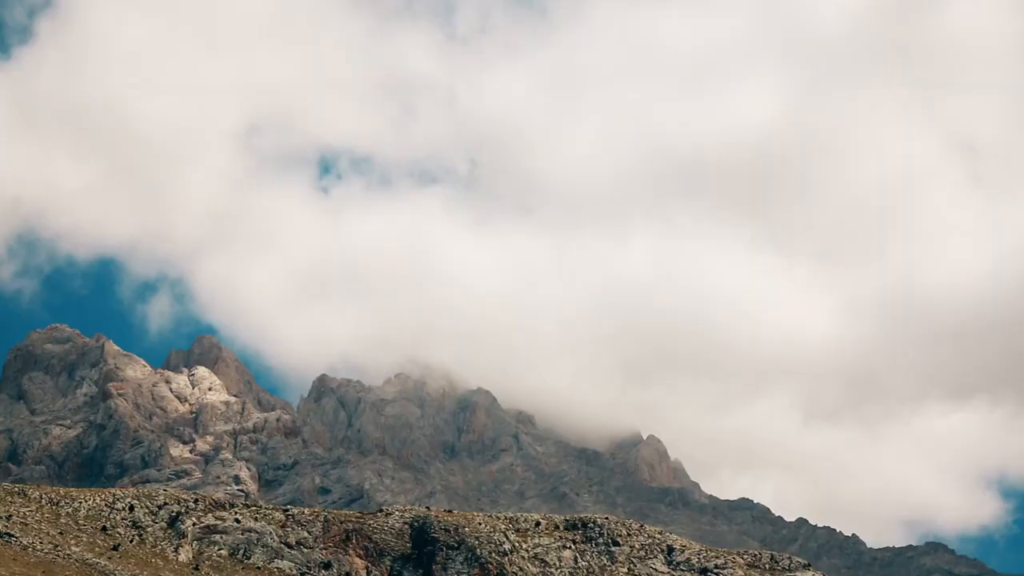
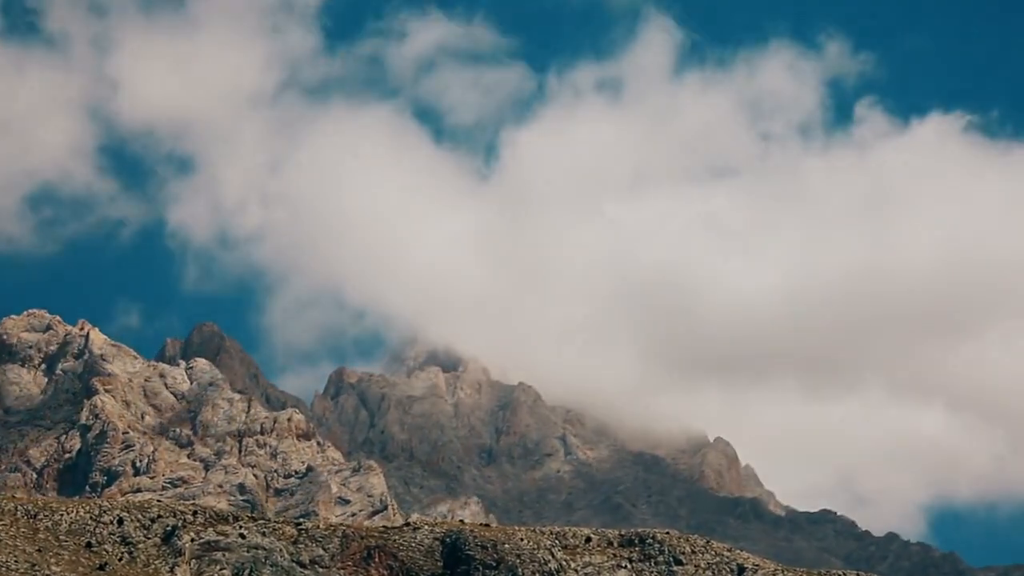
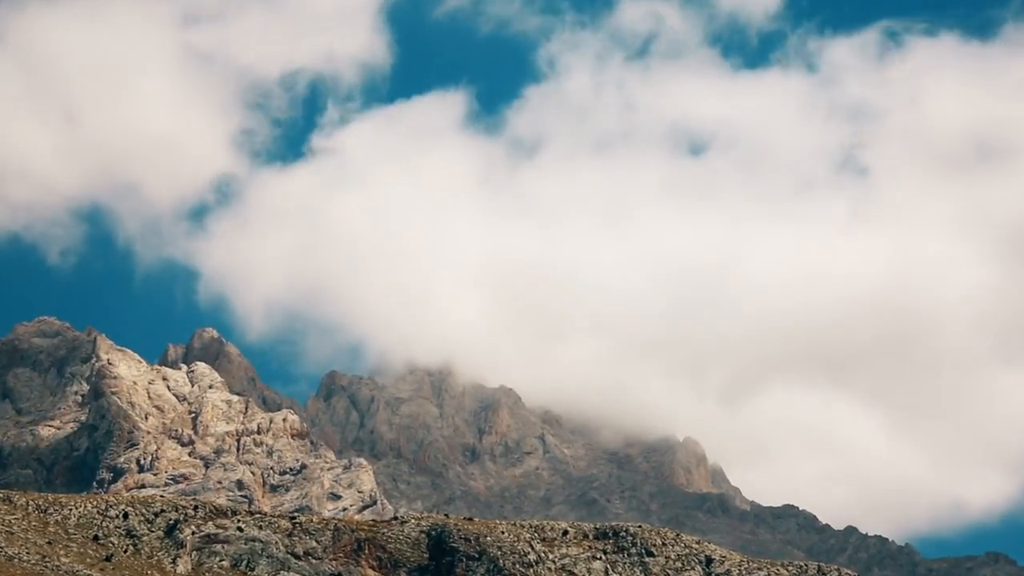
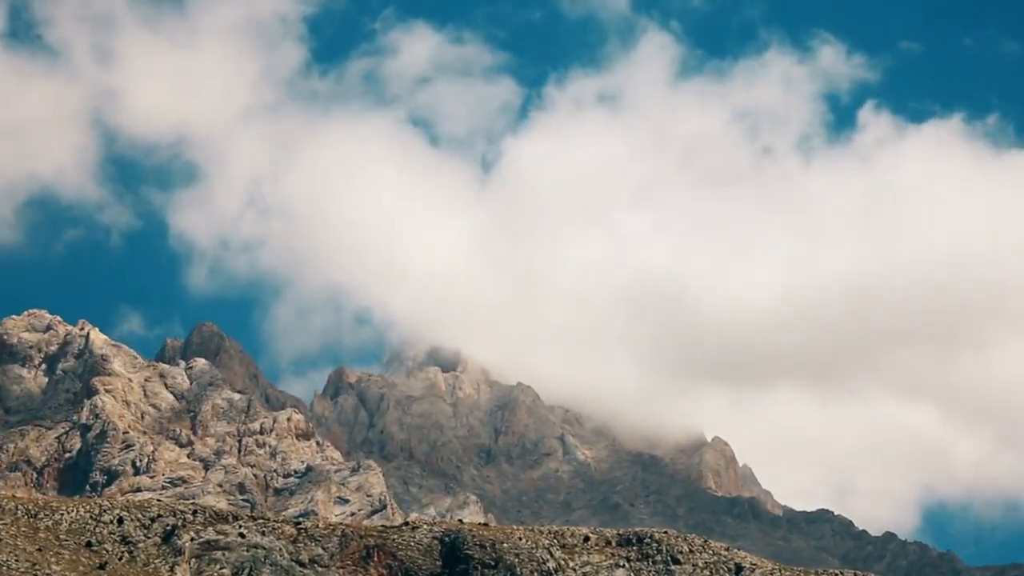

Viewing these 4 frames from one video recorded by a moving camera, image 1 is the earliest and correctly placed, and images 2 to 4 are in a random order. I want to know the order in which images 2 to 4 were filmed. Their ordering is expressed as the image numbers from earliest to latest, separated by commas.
3, 4, 2
